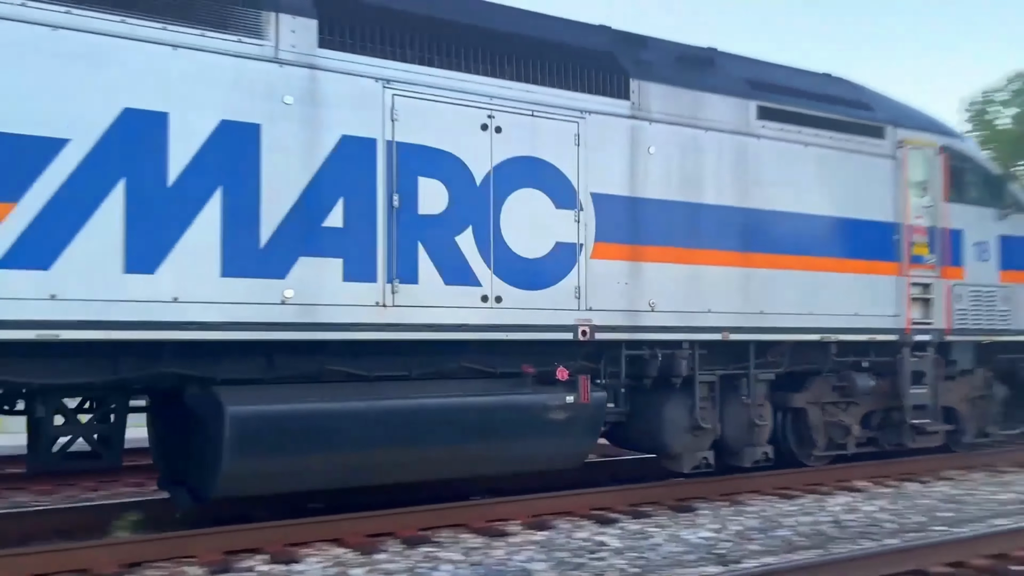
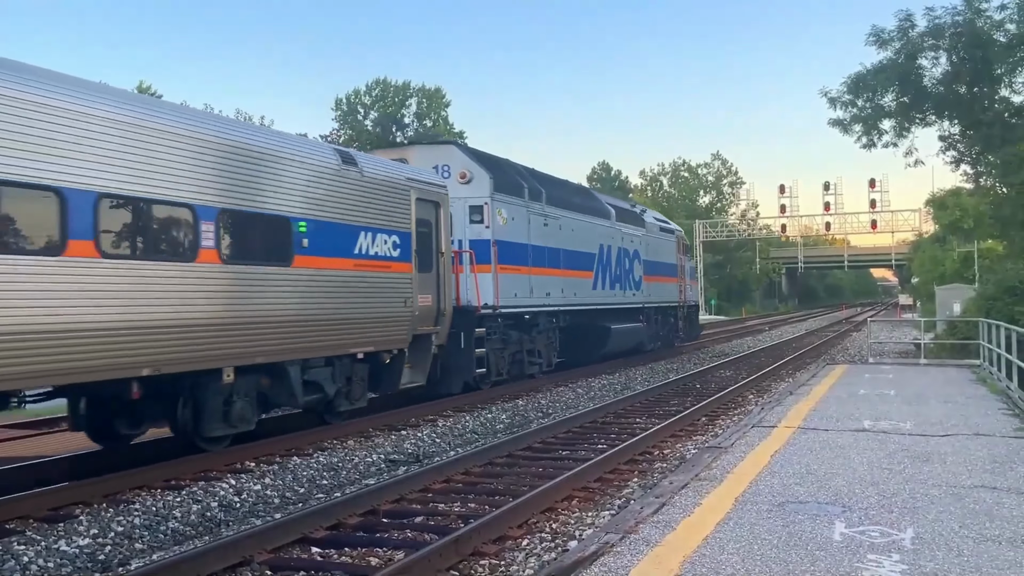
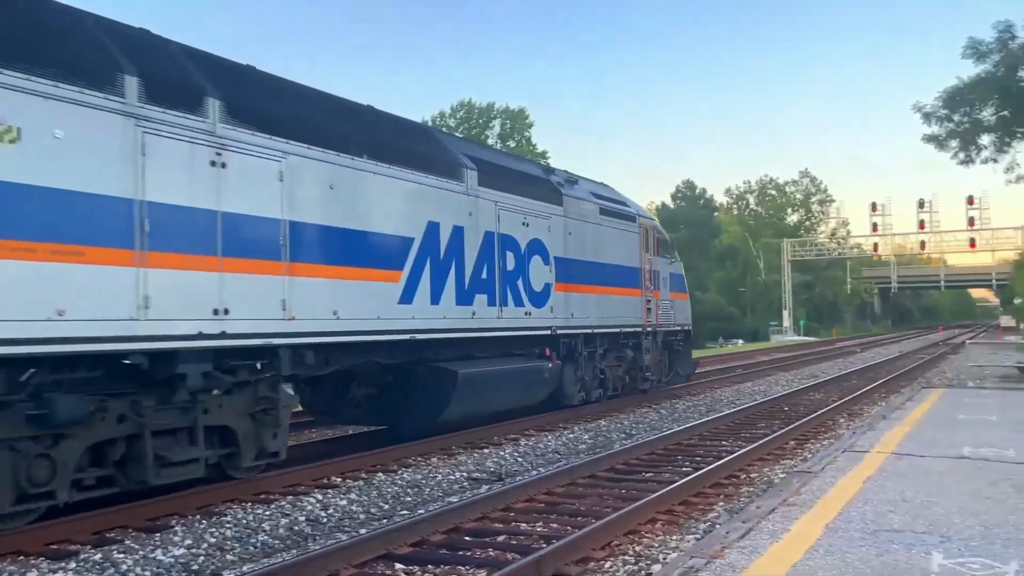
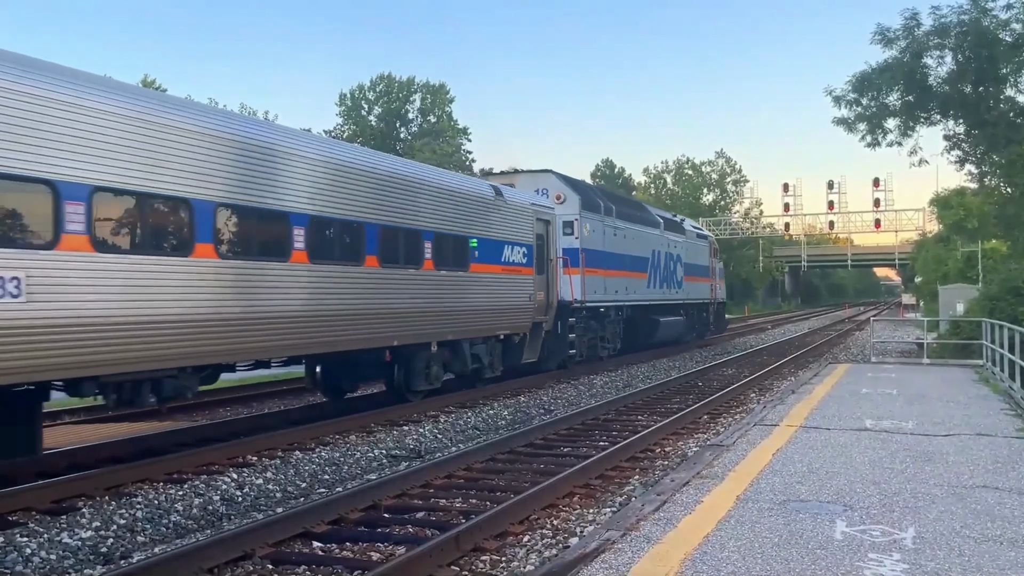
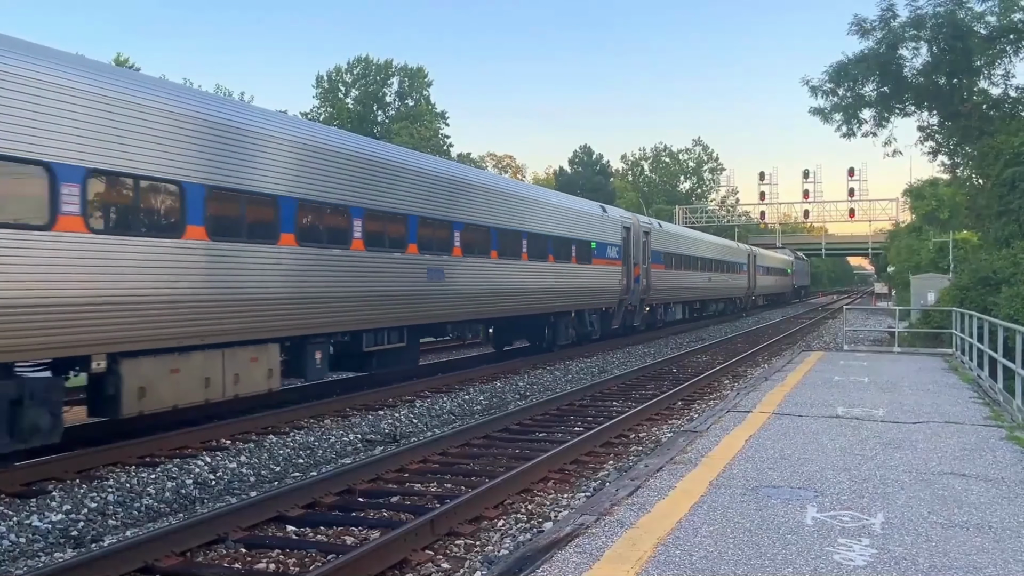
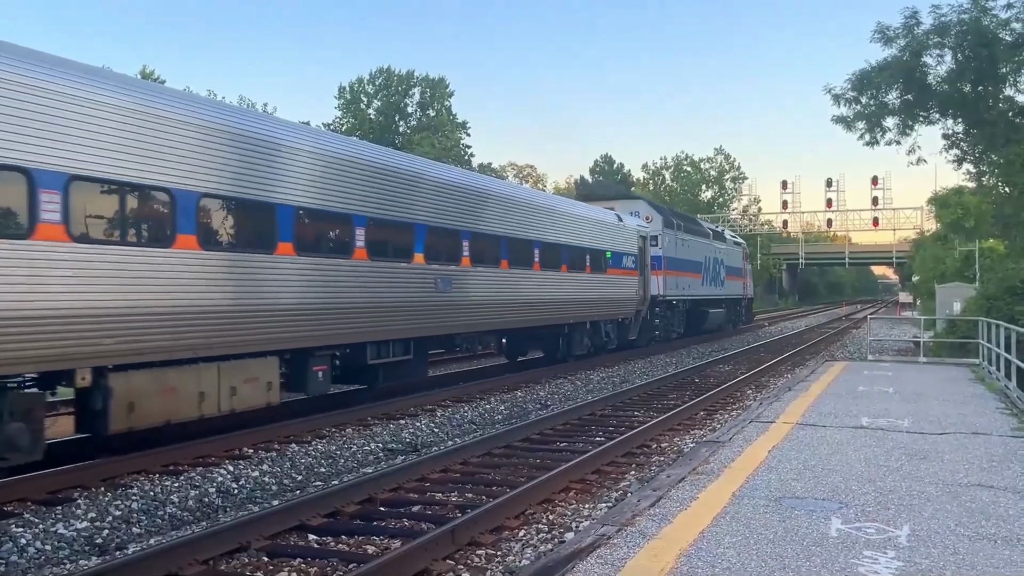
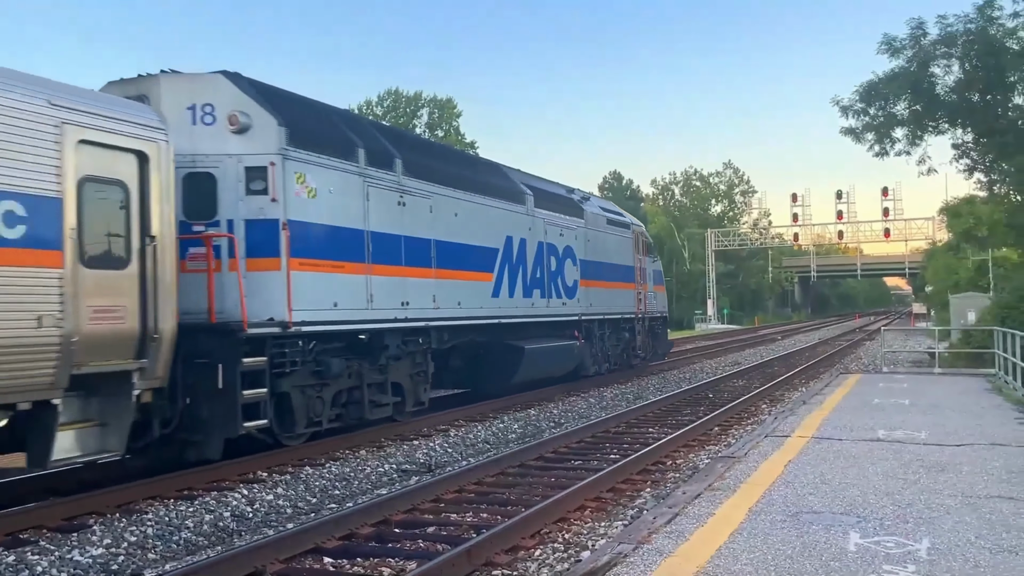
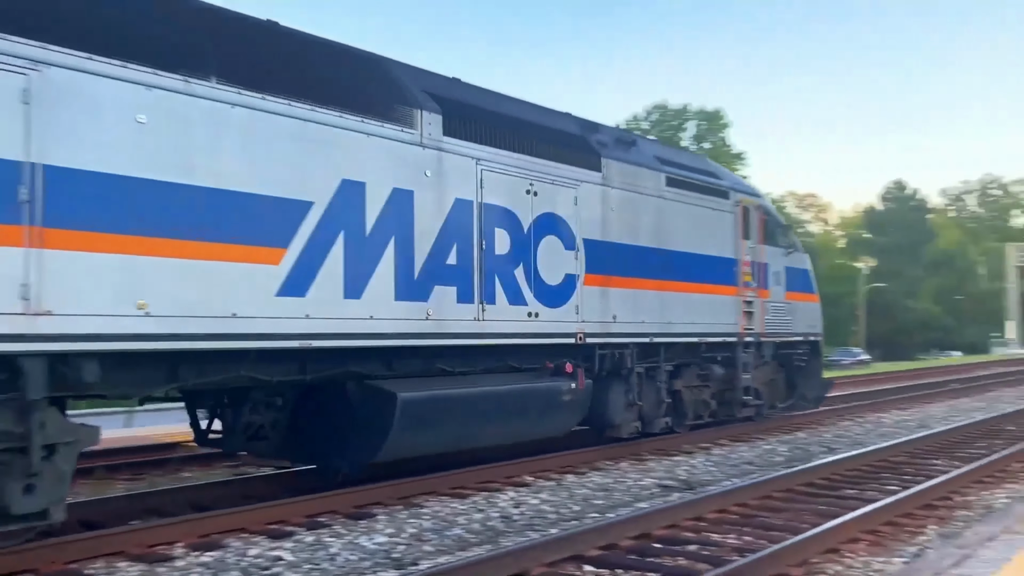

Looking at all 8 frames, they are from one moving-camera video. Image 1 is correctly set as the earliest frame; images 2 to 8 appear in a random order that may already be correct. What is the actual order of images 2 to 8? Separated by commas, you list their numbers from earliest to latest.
8, 3, 7, 2, 4, 6, 5
